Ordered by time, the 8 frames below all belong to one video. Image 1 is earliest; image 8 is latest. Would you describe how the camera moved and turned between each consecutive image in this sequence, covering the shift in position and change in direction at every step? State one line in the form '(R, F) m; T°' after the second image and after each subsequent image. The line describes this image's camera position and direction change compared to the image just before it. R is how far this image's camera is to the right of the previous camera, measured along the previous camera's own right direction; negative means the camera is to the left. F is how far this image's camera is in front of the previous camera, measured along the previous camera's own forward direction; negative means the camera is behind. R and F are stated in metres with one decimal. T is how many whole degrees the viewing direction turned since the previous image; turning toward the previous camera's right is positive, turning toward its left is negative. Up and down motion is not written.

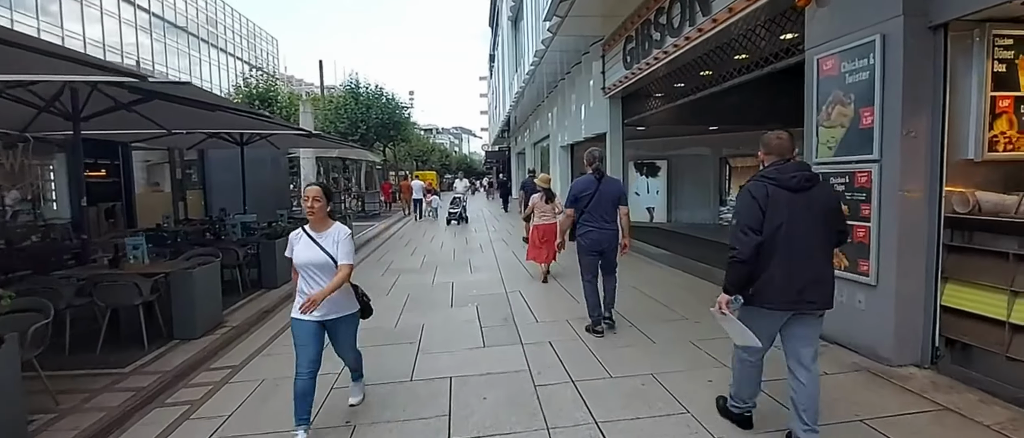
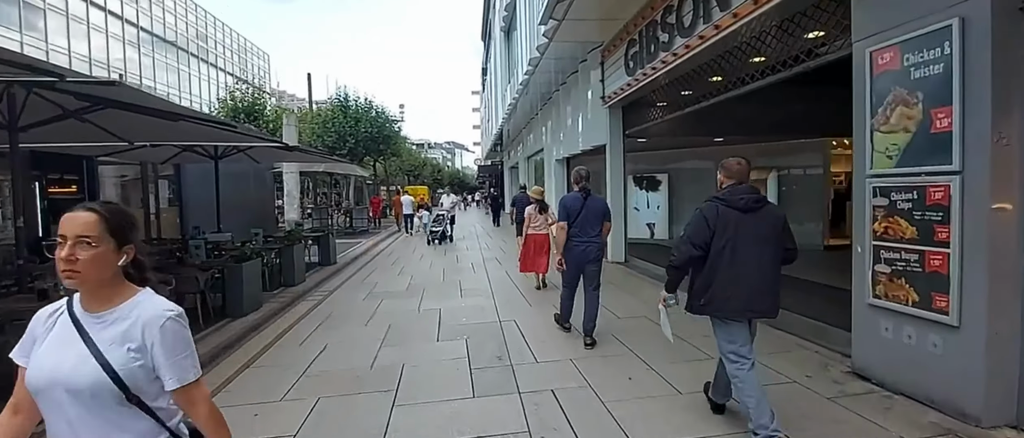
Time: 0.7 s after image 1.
(0.0, +0.9) m; +1°
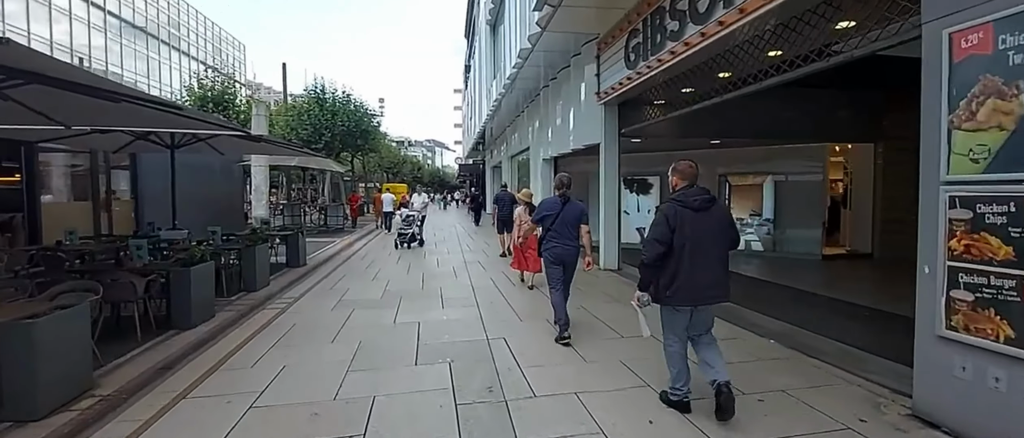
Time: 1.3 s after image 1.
(-0.2, +0.9) m; +2°
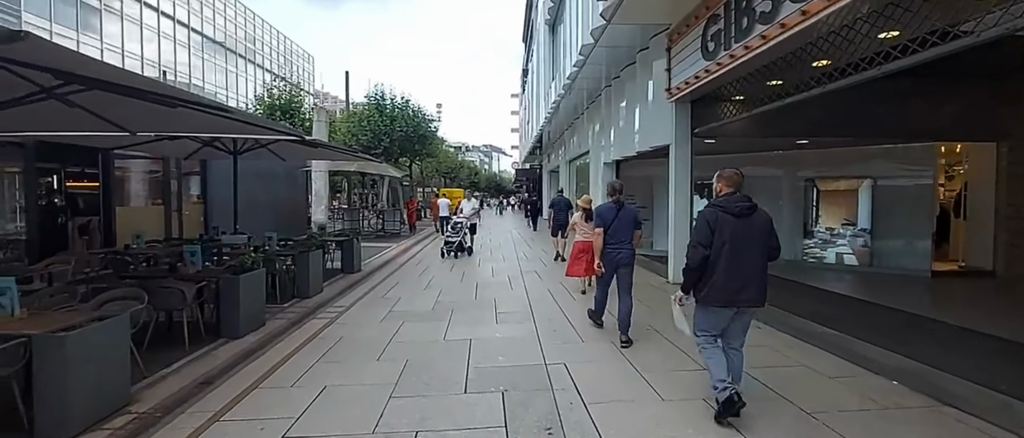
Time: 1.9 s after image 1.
(-0.1, +0.7) m; -6°
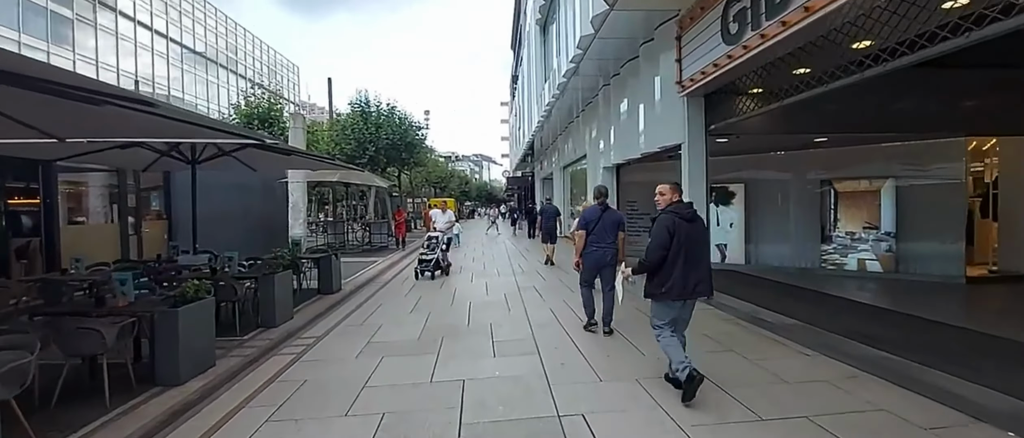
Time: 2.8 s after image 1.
(-0.1, +1.2) m; +1°
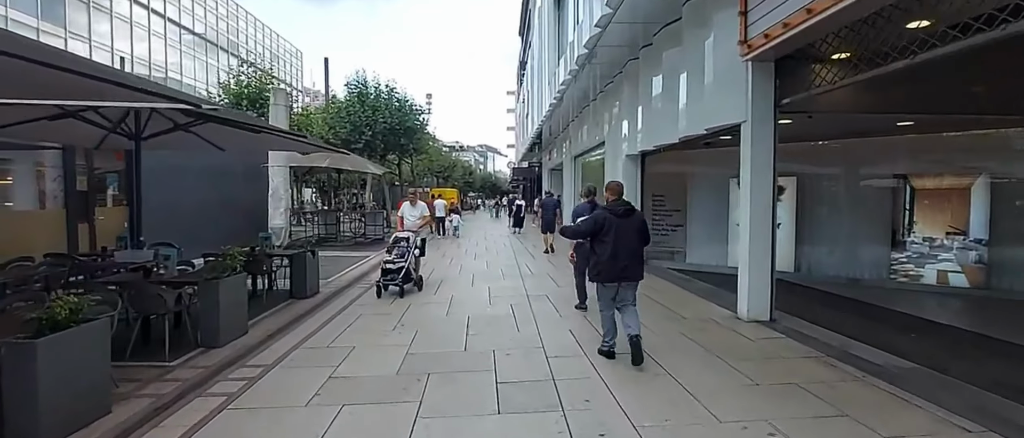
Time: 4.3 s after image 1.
(-0.1, +1.9) m; 0°
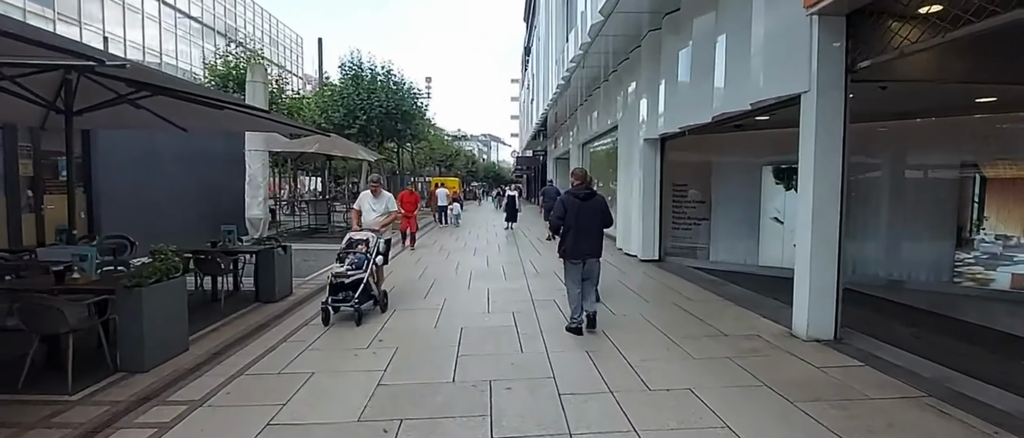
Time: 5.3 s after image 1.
(0.0, +1.4) m; 0°
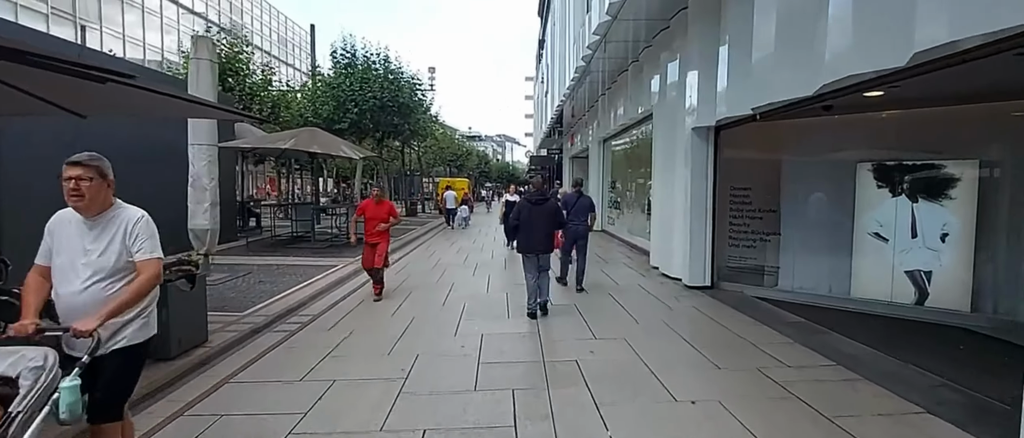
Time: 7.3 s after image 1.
(+0.1, +2.6) m; -2°
